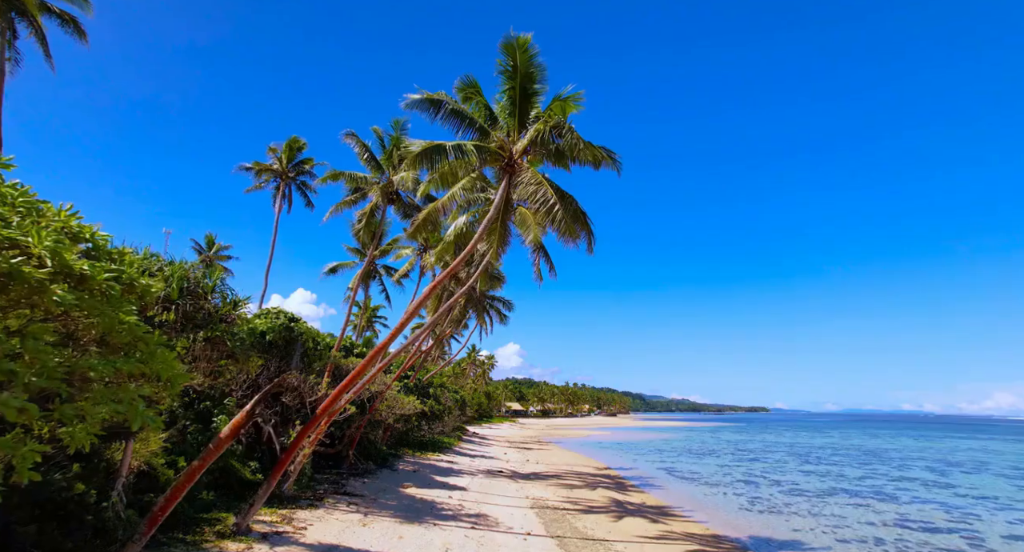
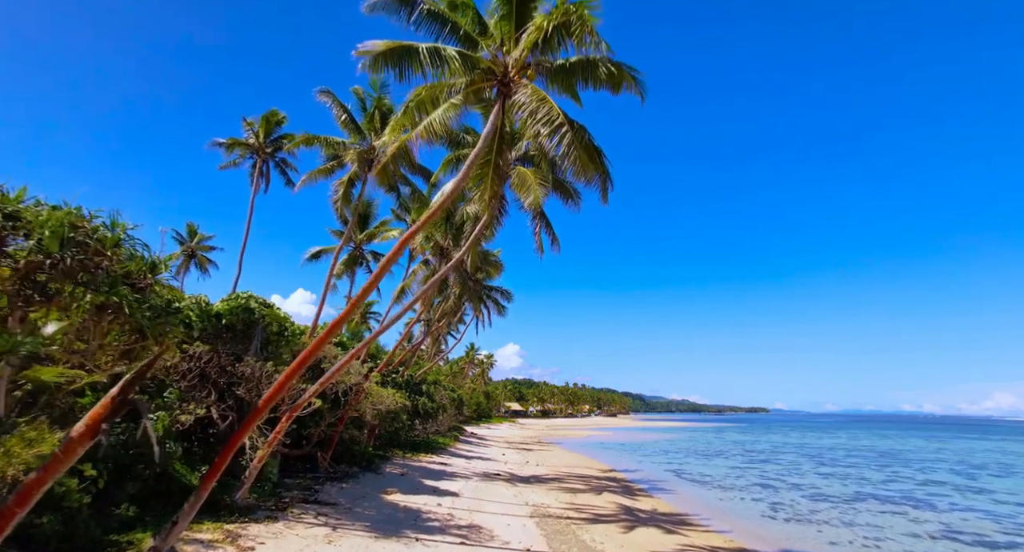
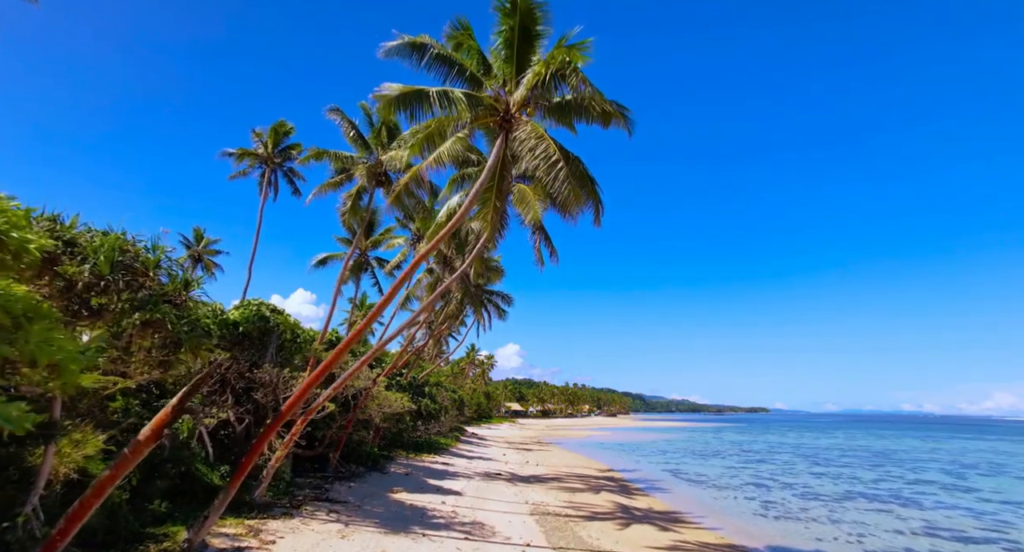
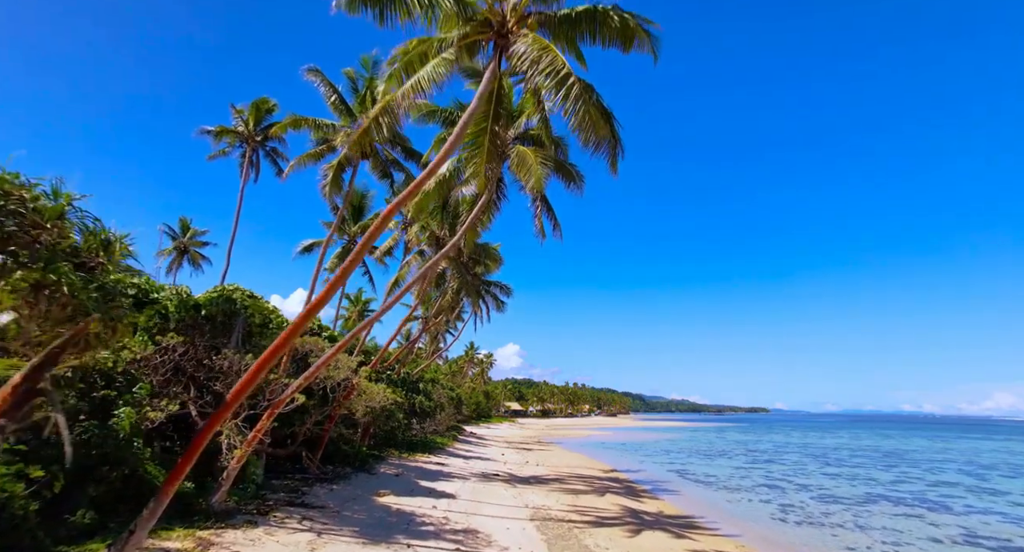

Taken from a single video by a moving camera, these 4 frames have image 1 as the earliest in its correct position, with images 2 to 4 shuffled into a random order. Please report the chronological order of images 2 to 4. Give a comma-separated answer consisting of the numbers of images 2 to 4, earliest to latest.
3, 2, 4
